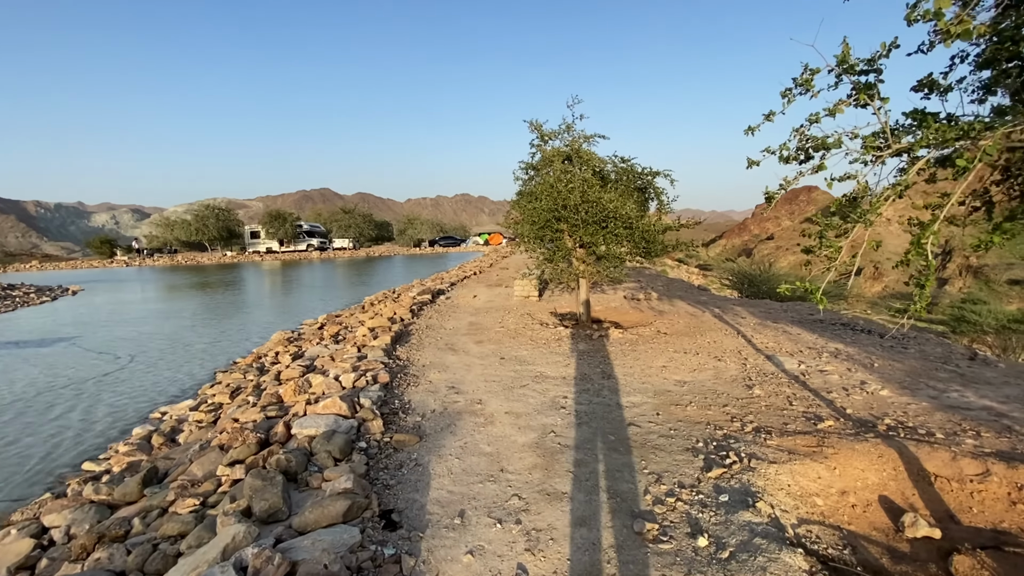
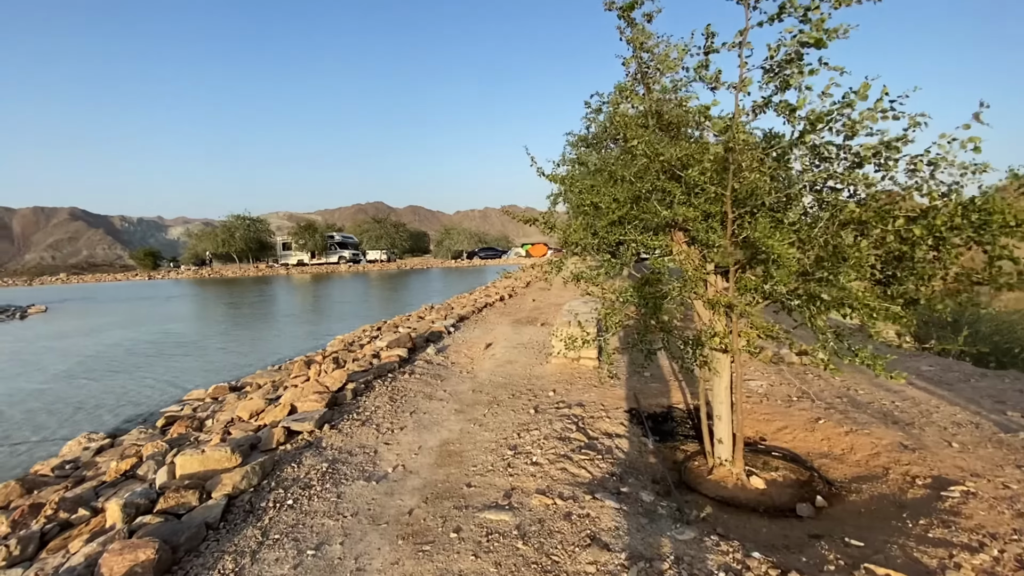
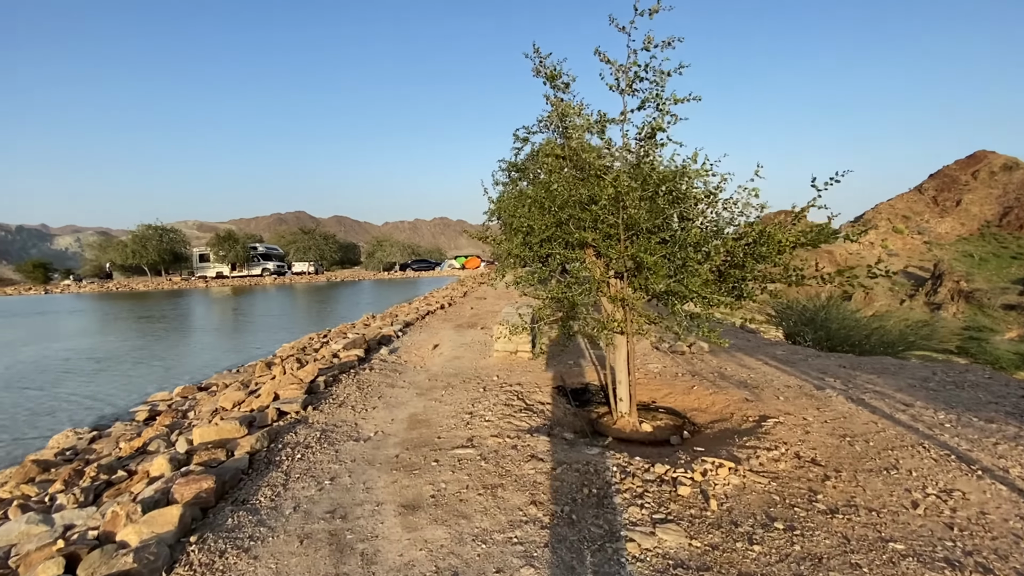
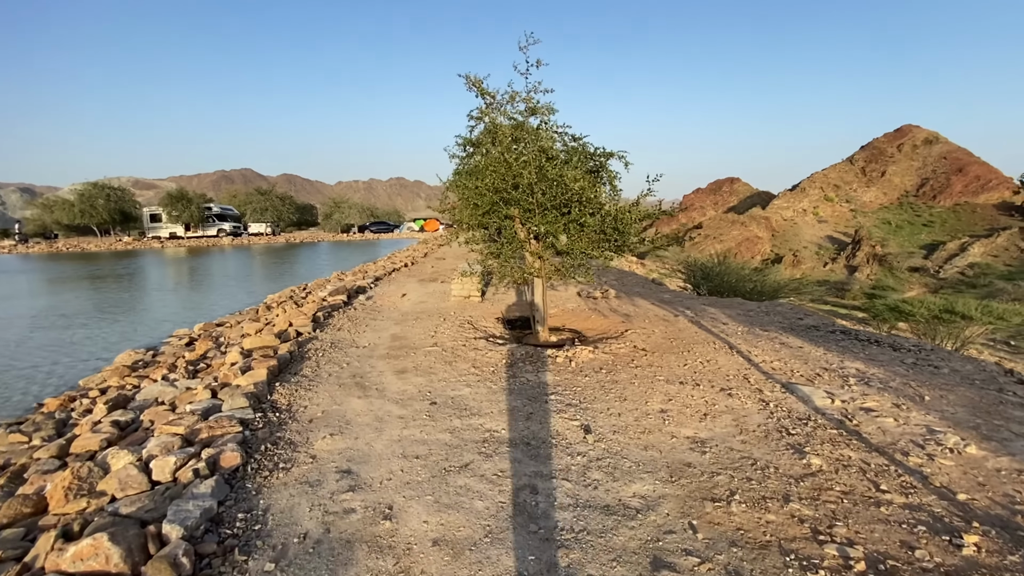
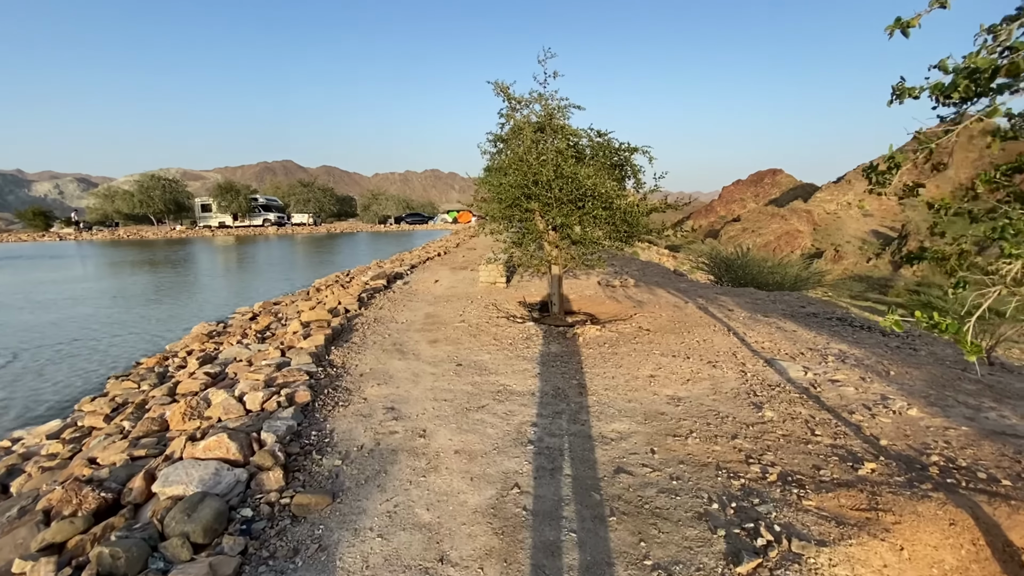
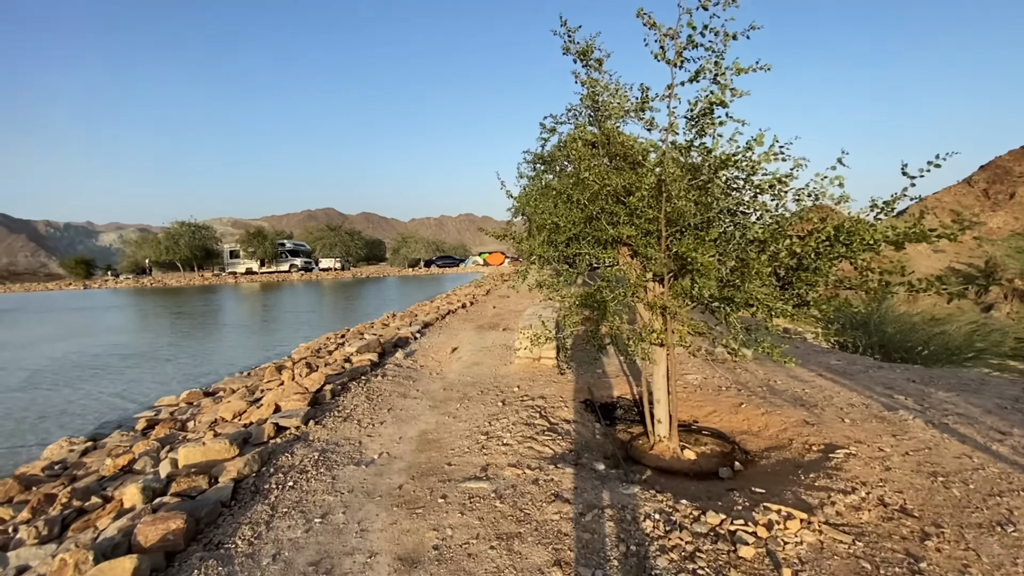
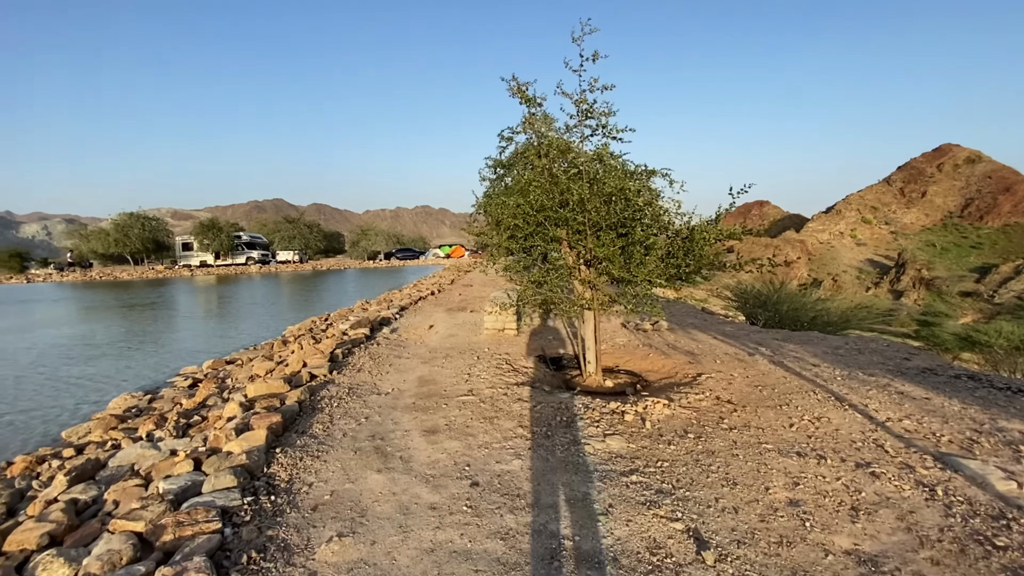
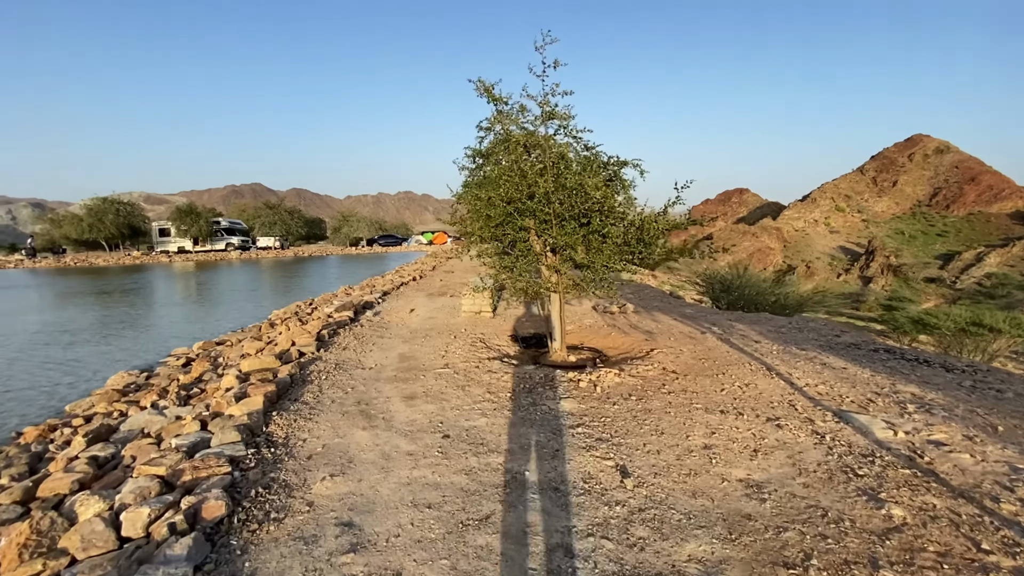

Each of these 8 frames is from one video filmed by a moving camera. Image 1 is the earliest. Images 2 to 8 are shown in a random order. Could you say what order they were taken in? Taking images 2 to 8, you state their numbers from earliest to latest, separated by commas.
5, 4, 8, 7, 3, 6, 2
